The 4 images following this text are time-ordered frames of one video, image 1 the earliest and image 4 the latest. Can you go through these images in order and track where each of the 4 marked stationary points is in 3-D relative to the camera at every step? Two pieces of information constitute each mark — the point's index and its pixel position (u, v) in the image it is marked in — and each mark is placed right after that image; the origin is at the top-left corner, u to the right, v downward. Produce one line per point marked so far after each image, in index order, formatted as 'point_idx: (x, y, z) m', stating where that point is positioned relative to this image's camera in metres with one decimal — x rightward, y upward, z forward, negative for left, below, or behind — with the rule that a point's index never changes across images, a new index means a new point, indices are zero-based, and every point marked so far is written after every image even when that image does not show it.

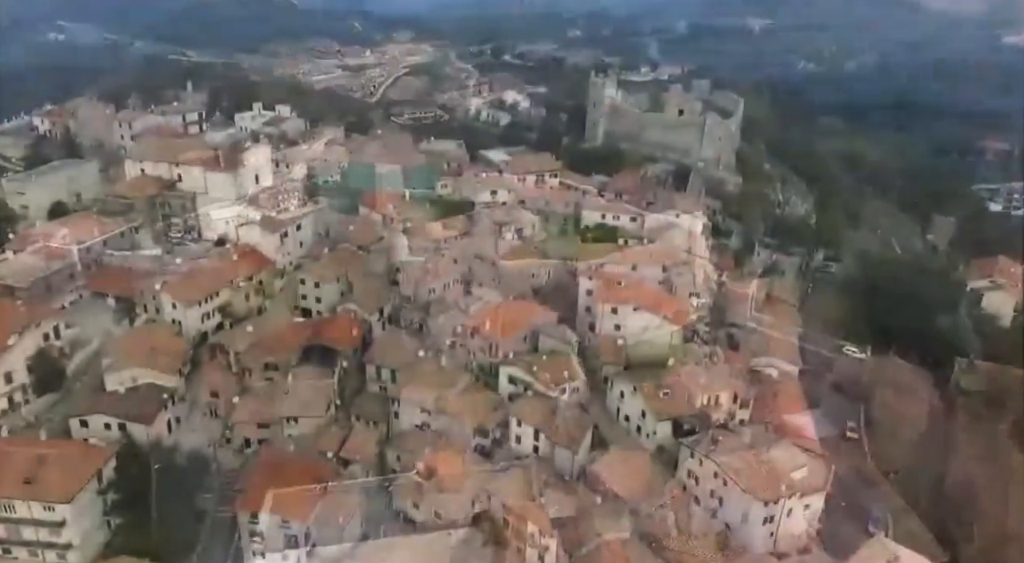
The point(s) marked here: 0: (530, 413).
0: (+0.6, -3.8, +19.8) m
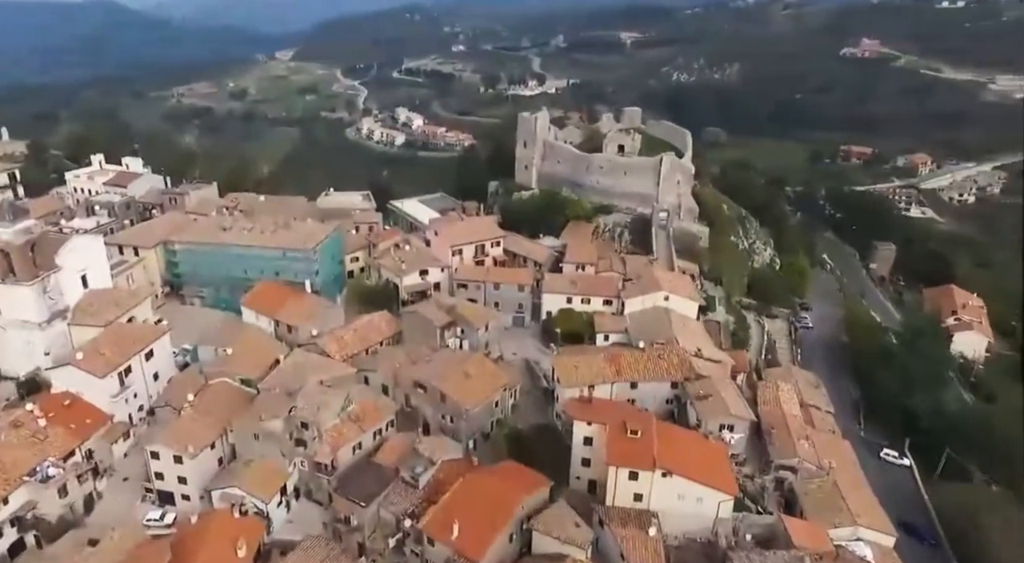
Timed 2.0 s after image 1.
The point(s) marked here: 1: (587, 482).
0: (+0.7, -7.4, +12.0) m
1: (+1.9, -5.2, +17.8) m
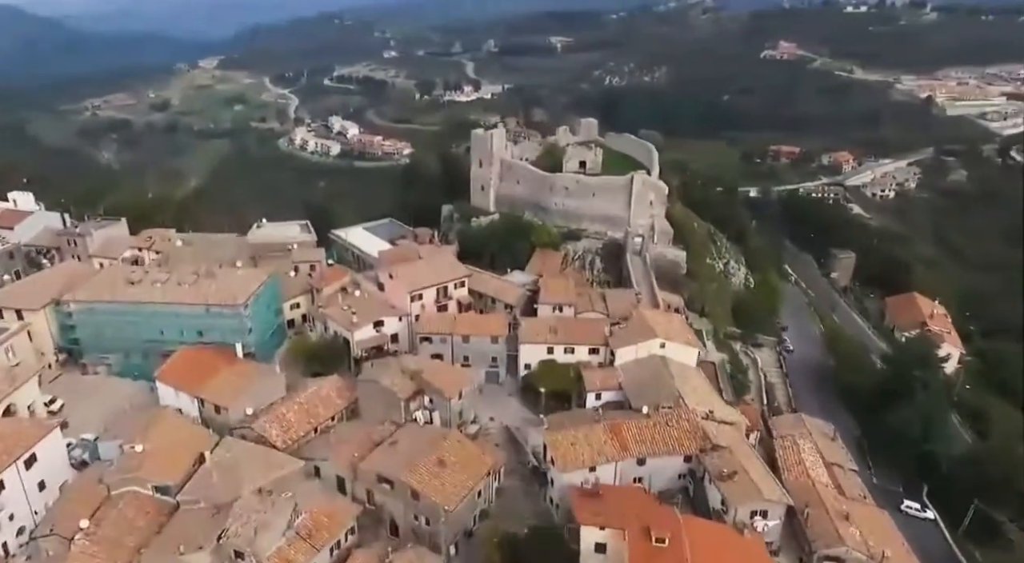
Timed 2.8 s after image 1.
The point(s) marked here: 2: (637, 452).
0: (+1.2, -8.9, +8.6) m
1: (+1.9, -6.6, +14.5) m
2: (+3.1, -4.2, +17.0) m
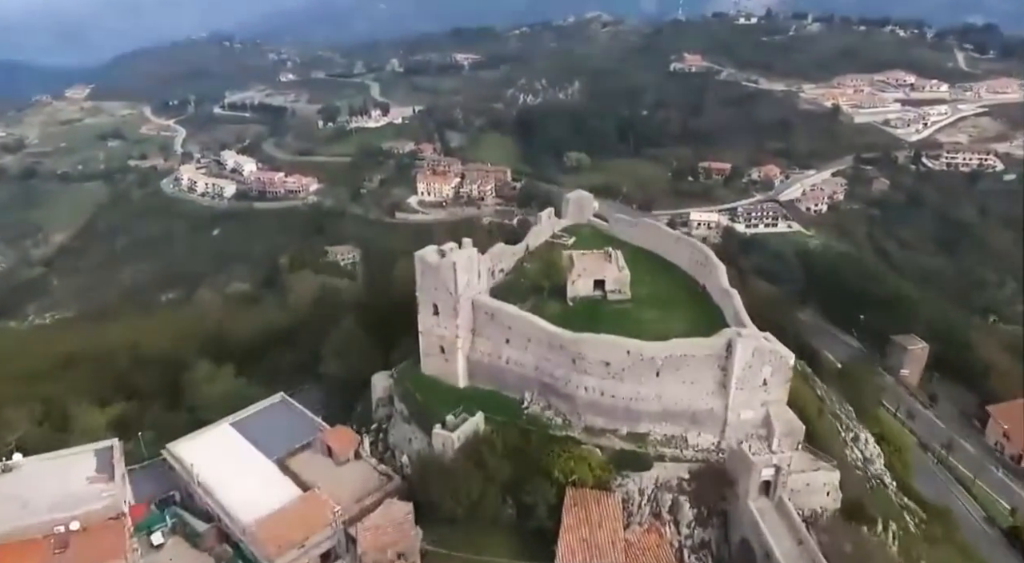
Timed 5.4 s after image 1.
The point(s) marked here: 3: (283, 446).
0: (+4.7, -14.6, -6.4) m
1: (+4.5, -12.5, -0.4) m
2: (+5.3, -10.1, +2.3) m
3: (-6.1, -4.6, +18.9) m
